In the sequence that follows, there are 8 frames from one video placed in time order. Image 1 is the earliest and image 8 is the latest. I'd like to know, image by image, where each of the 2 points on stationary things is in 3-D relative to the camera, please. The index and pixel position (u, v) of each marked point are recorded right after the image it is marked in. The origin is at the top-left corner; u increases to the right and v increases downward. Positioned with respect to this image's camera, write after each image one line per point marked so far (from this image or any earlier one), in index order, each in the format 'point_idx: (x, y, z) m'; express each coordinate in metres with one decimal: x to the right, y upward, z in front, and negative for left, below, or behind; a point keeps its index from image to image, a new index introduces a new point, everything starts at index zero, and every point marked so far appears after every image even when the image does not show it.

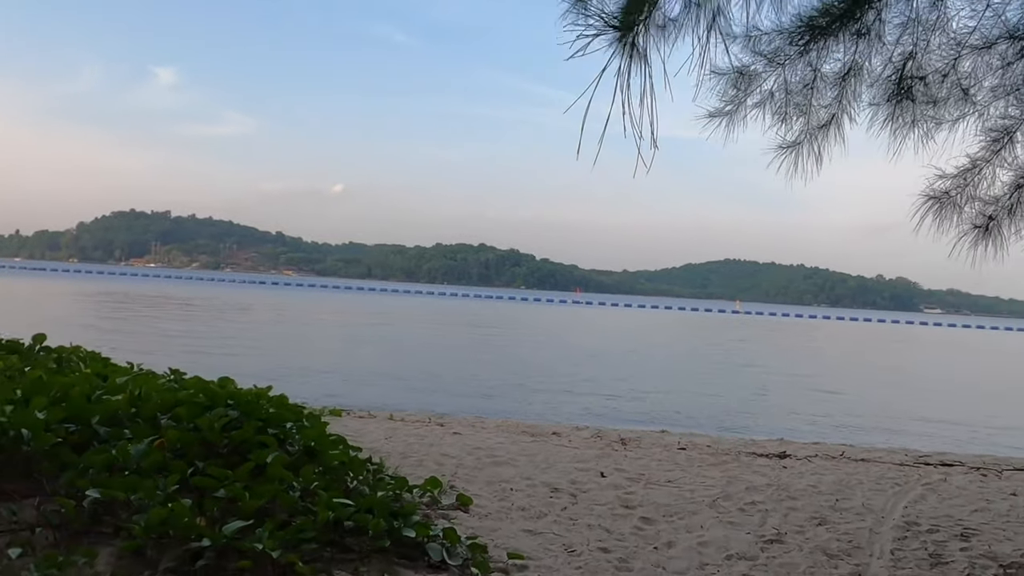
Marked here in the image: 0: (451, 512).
0: (-0.3, -1.0, +4.3) m
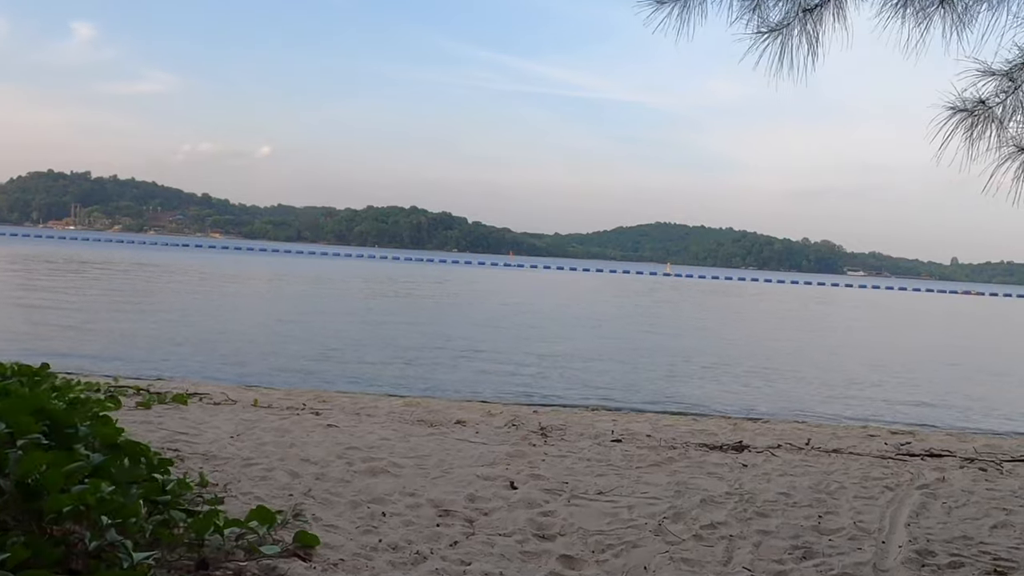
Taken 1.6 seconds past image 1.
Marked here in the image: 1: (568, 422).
0: (-0.7, -0.8, +2.9) m
1: (+0.3, -0.8, +6.1) m
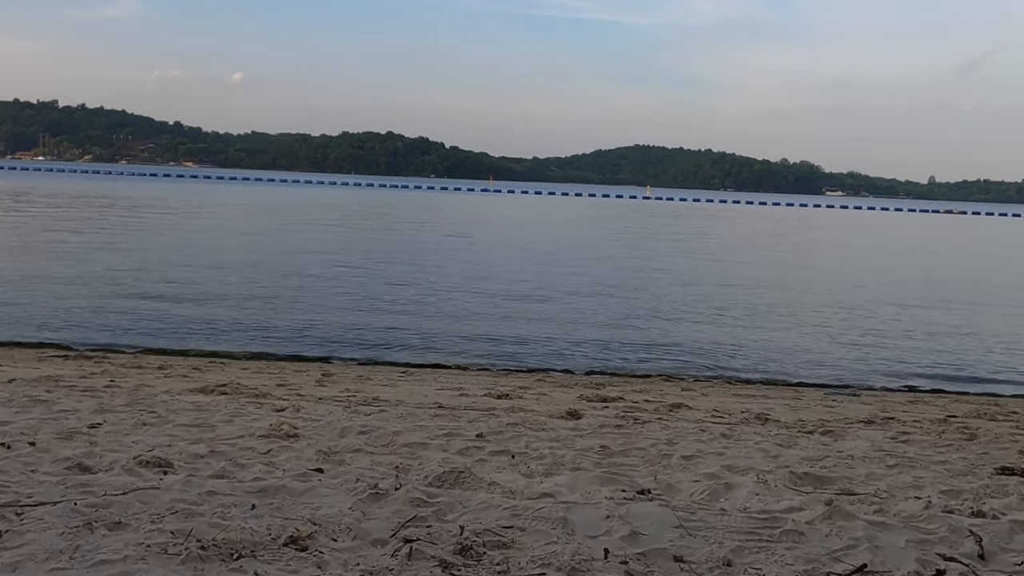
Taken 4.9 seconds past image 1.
0: (-0.9, -1.0, 0.0) m
1: (0.0, -0.7, +3.2) m
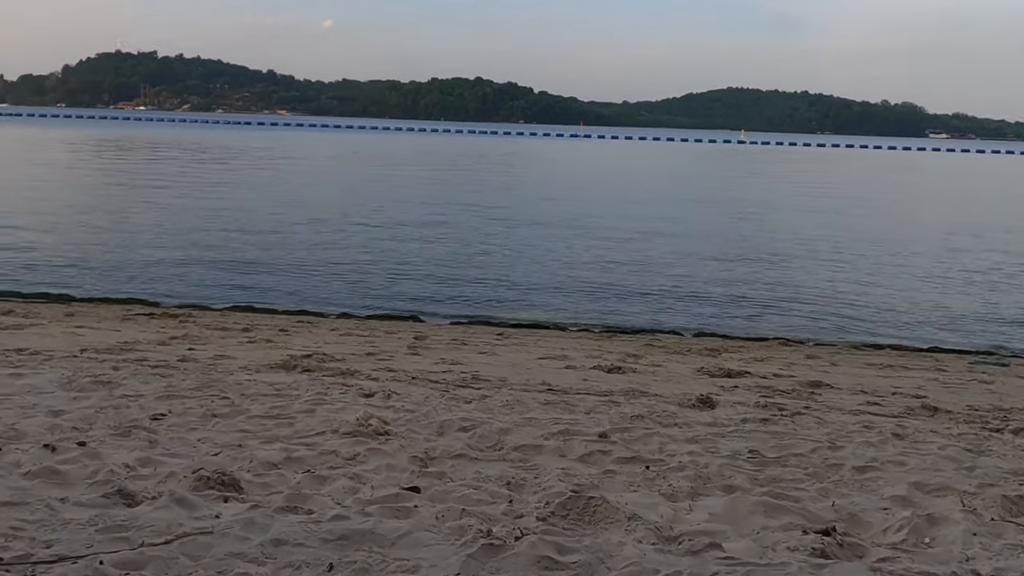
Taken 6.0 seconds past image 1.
0: (-0.8, -1.1, -0.7) m
1: (+0.4, -0.7, +2.4) m
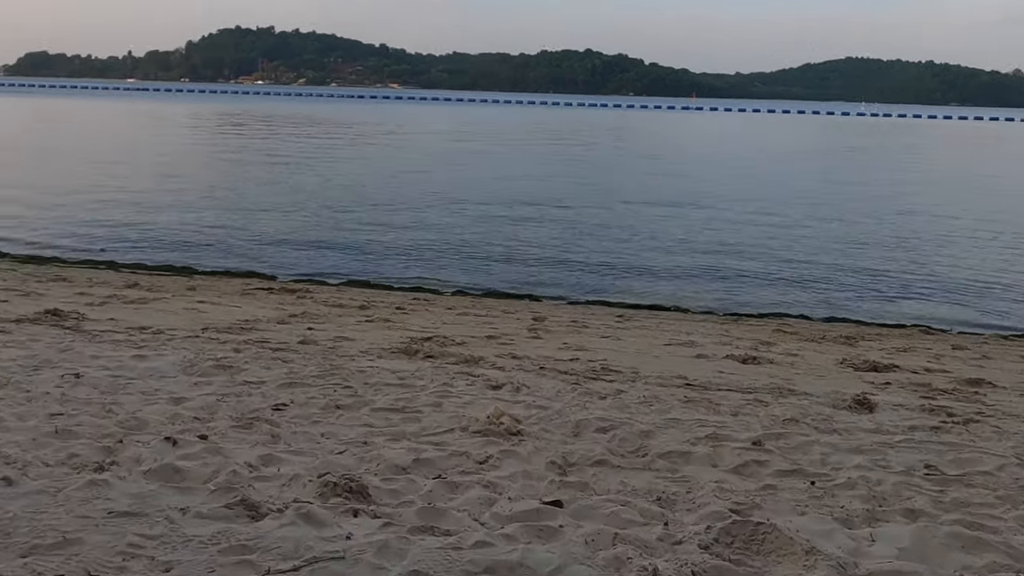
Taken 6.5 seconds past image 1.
0: (-0.8, -1.2, -0.9) m
1: (+0.8, -0.7, +2.0) m
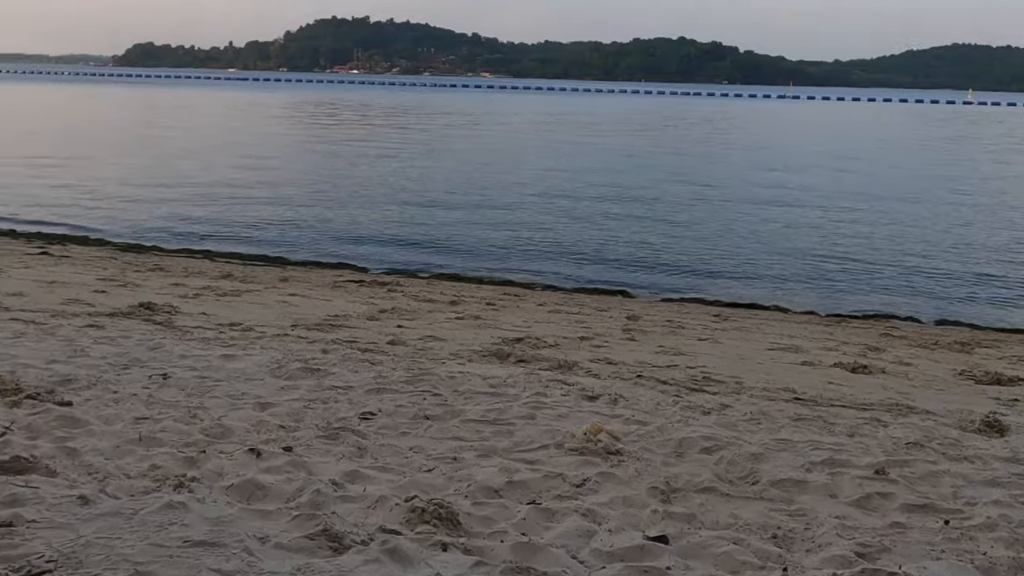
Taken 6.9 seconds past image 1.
0: (-0.9, -1.3, -1.0) m
1: (+1.0, -0.8, +1.7) m
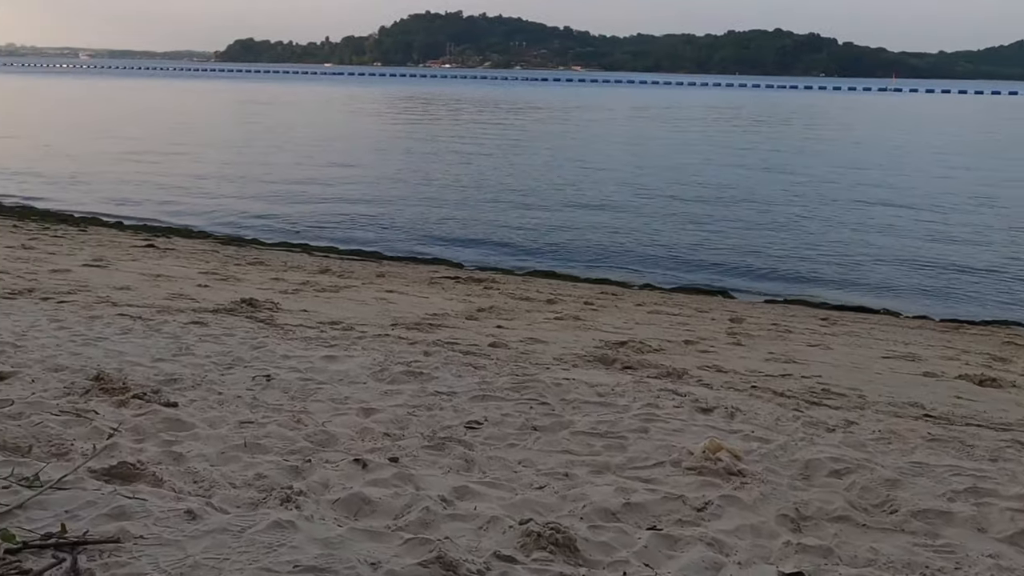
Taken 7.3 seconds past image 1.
0: (-0.9, -1.3, -1.1) m
1: (+1.2, -0.8, +1.4) m
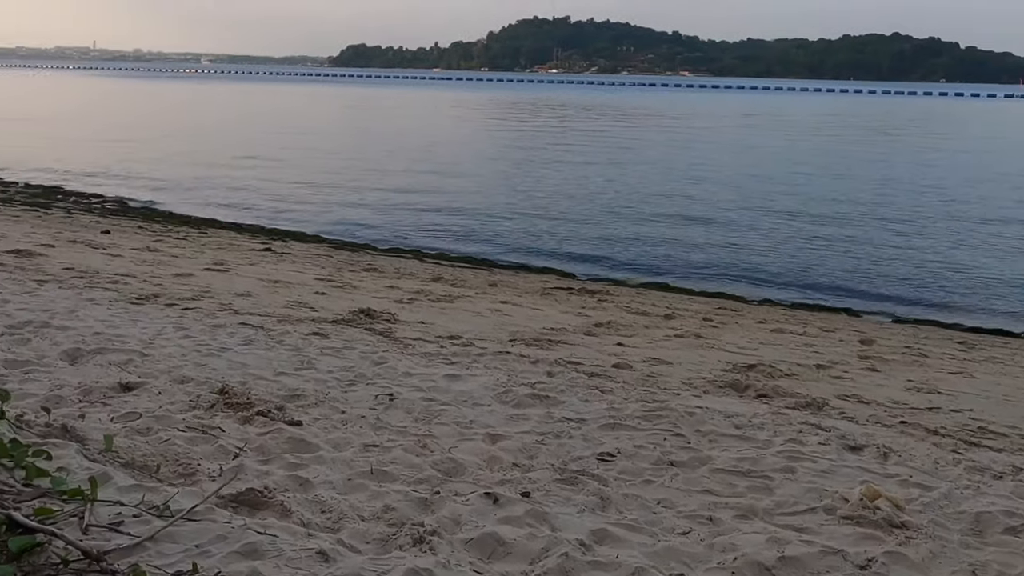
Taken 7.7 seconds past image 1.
0: (-0.9, -1.3, -1.3) m
1: (+1.4, -0.9, +1.1) m
